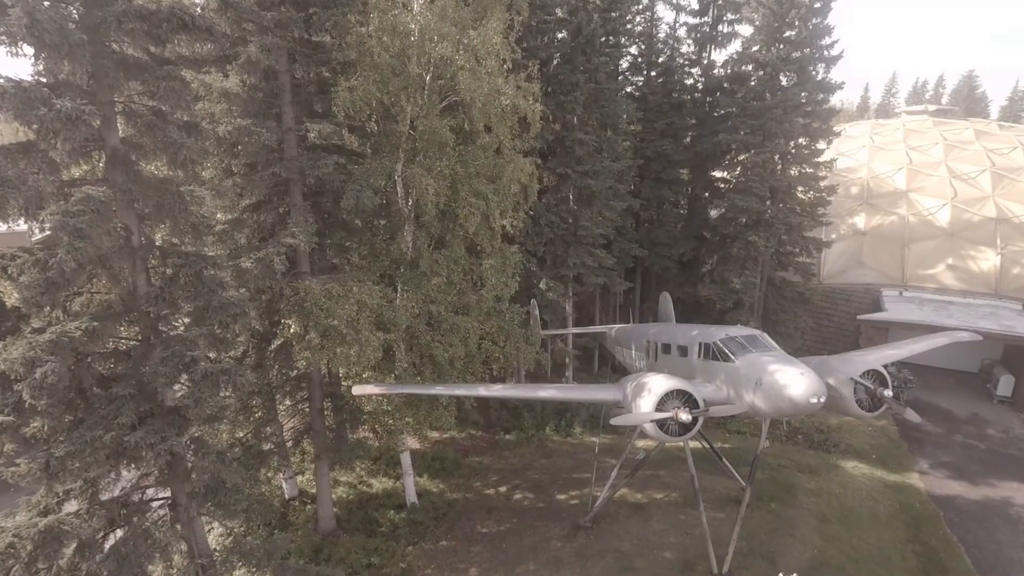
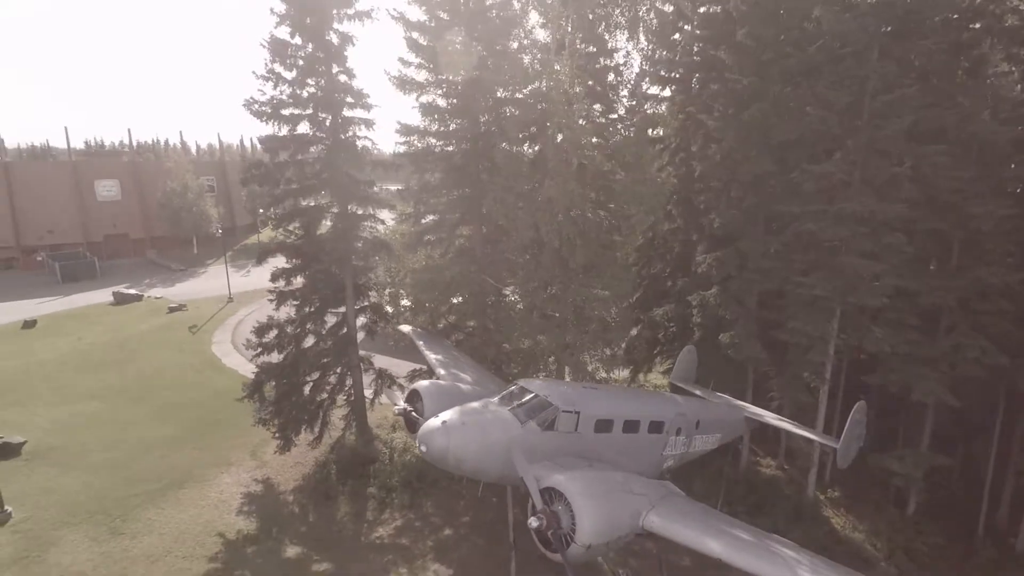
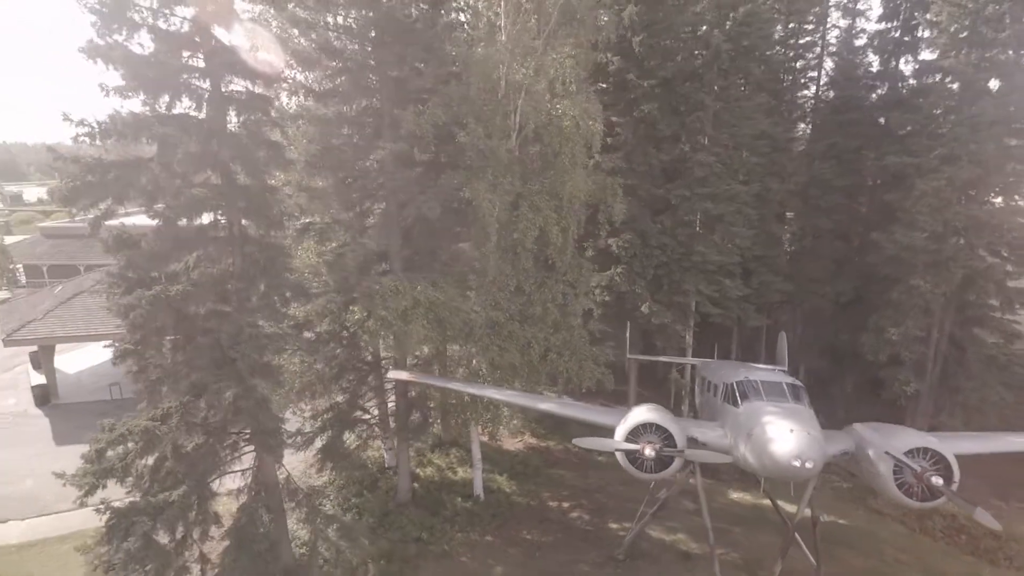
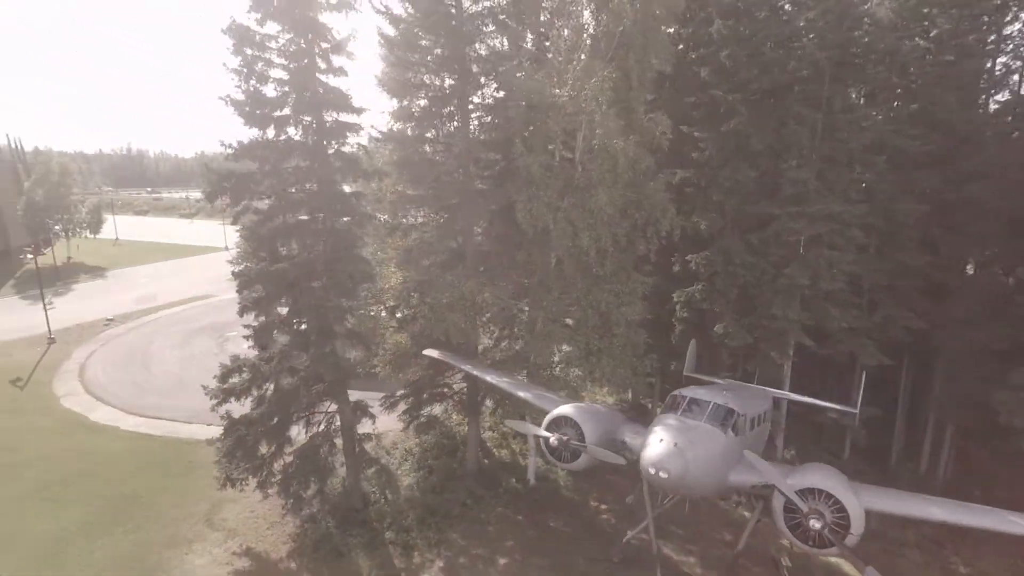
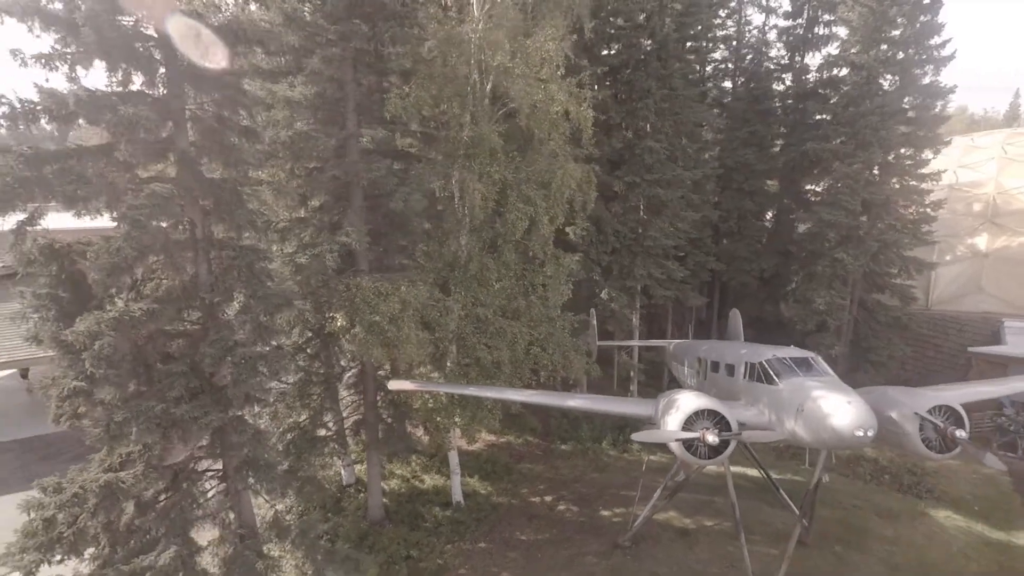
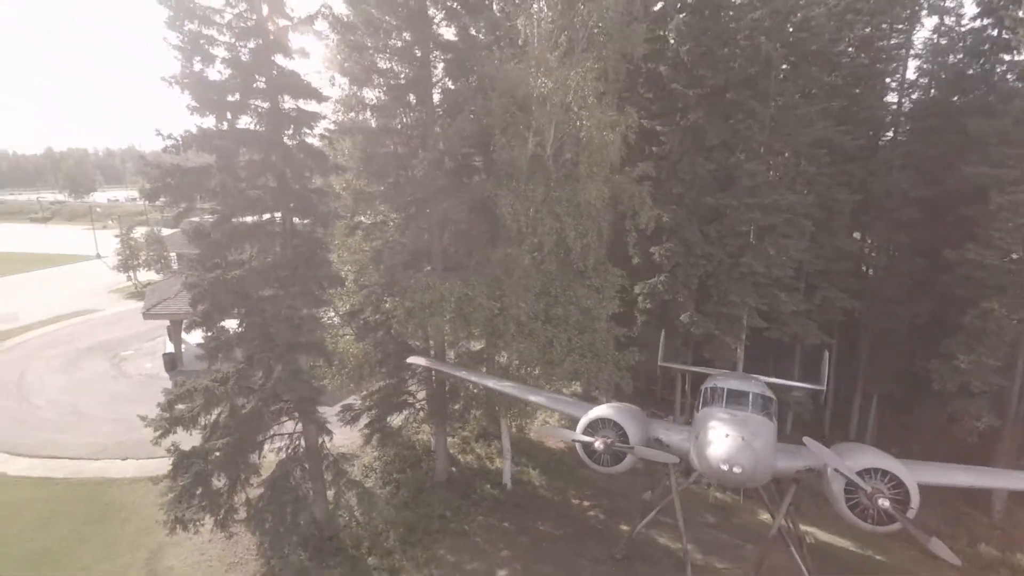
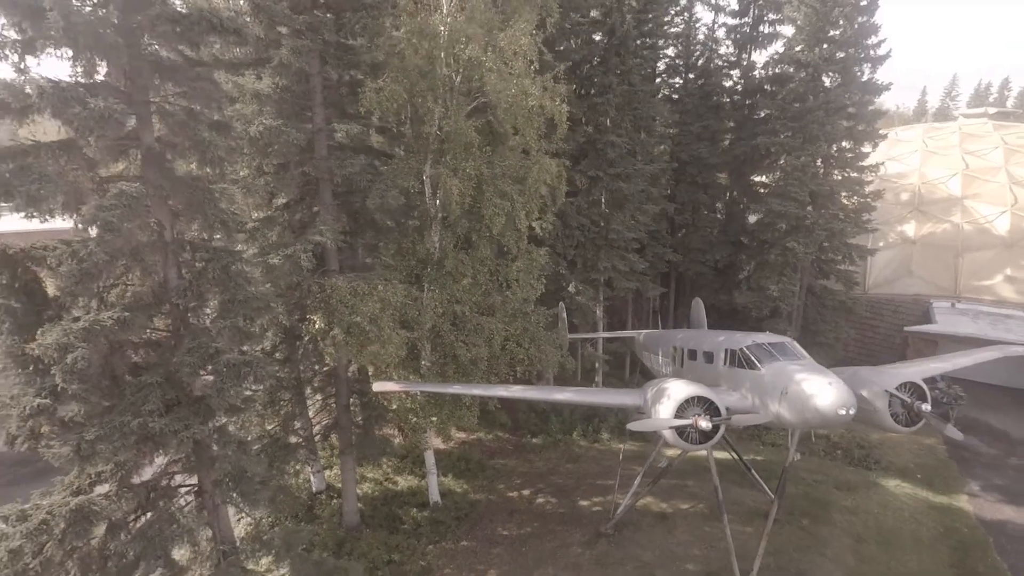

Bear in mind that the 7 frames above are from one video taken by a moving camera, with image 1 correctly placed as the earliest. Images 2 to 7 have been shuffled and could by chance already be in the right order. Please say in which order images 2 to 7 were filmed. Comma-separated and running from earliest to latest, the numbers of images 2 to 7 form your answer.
7, 5, 3, 6, 4, 2
